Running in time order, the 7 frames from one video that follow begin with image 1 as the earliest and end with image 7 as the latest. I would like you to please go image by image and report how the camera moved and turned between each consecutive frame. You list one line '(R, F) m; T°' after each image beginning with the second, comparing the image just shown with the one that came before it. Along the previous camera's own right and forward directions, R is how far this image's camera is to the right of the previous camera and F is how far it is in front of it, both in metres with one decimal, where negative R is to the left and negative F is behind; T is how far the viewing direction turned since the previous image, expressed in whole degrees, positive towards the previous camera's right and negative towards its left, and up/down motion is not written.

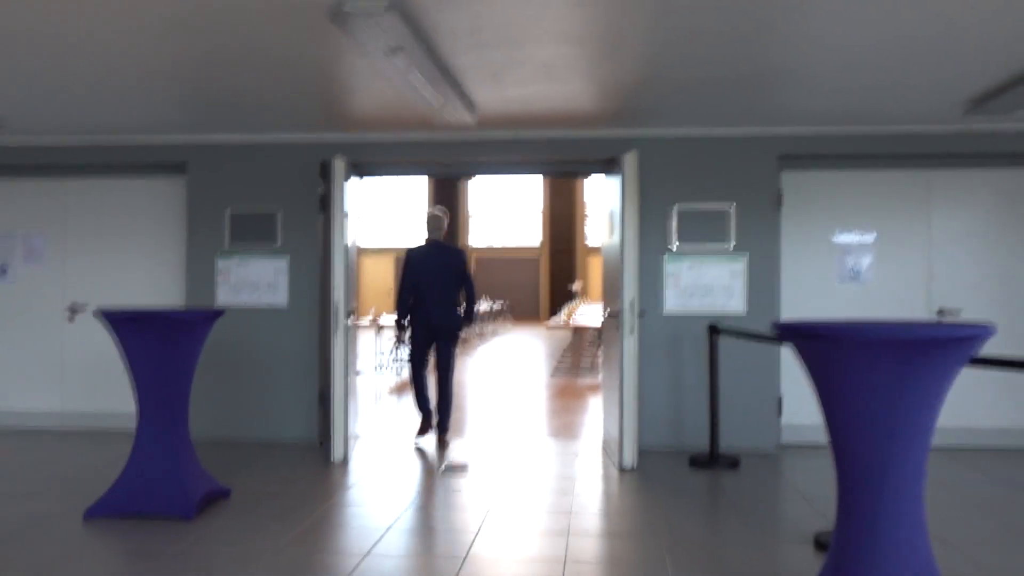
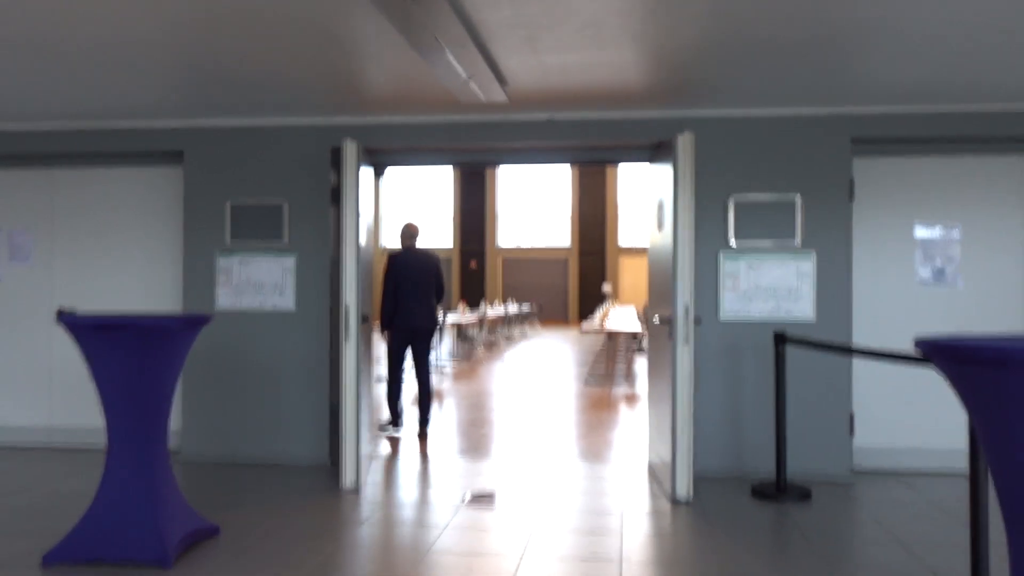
(0.0, +0.8) m; -2°
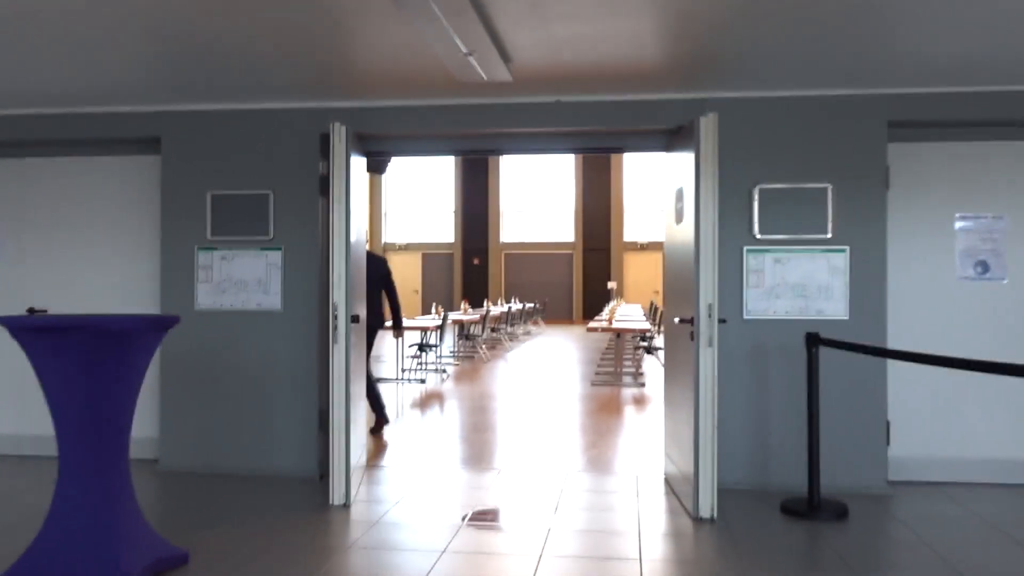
(0.0, +0.5) m; 0°
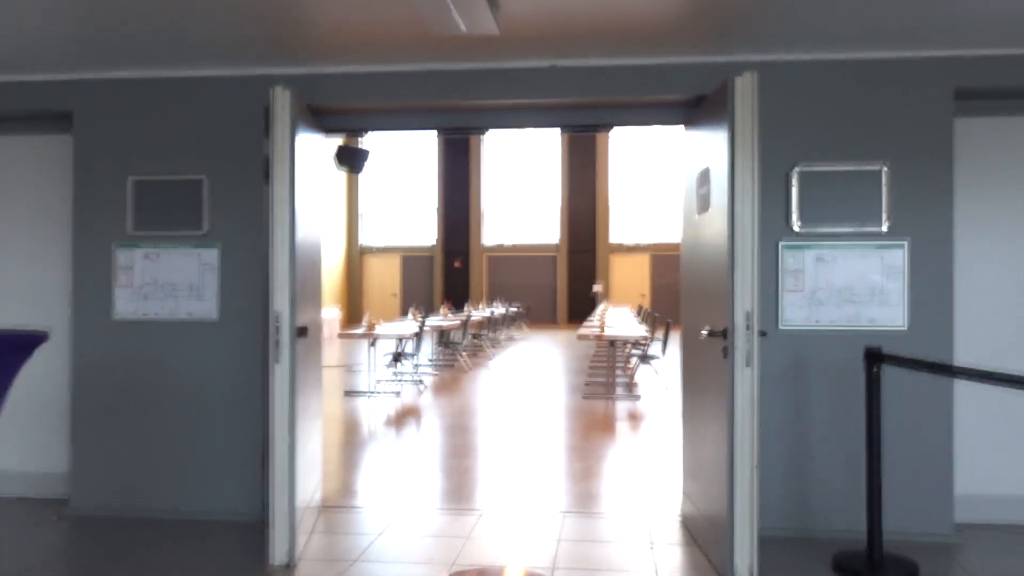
(0.0, +0.9) m; +1°
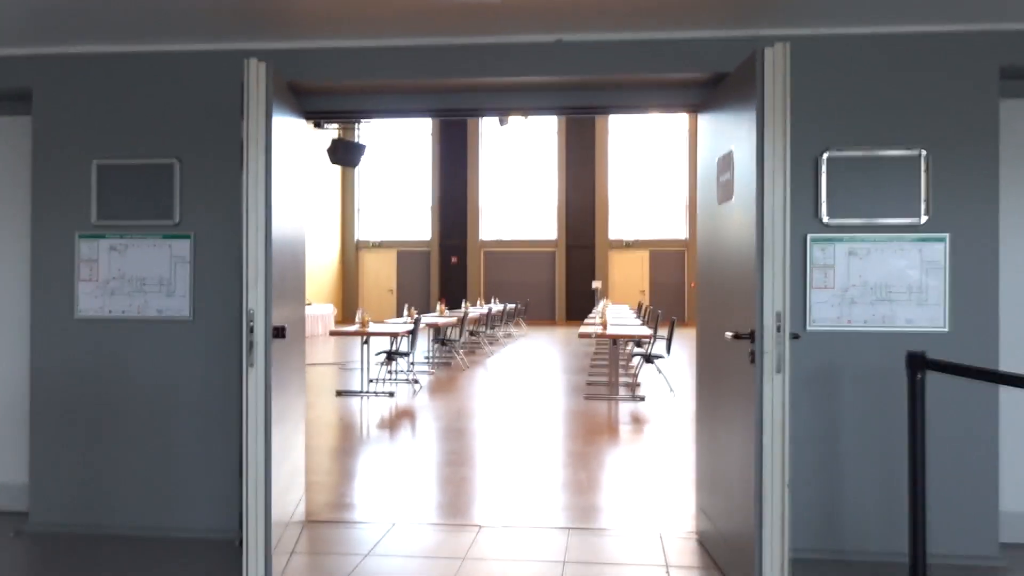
(0.0, +0.4) m; 0°
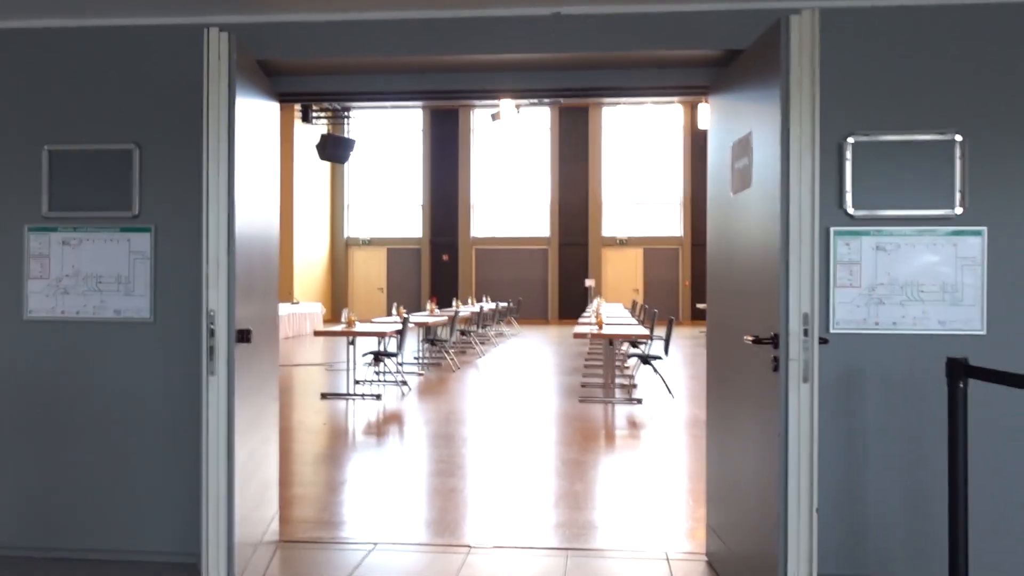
(0.0, +0.4) m; 0°
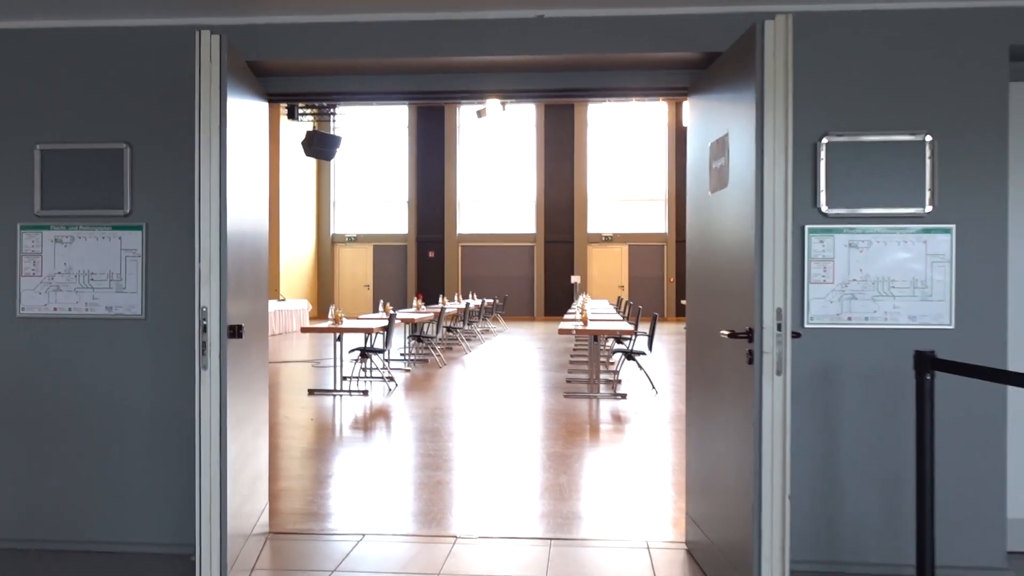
(0.0, -0.1) m; +1°
